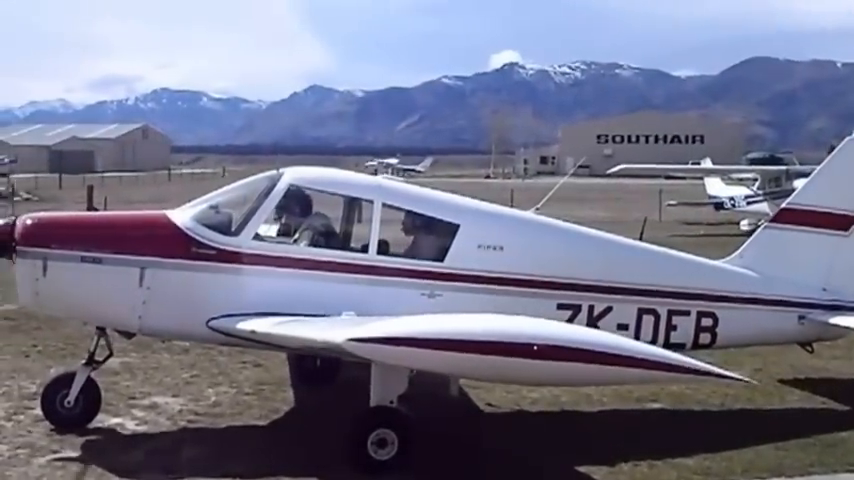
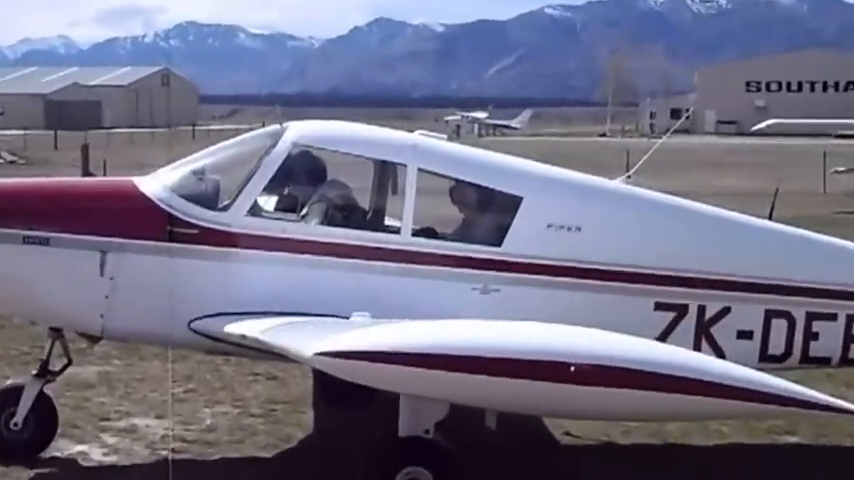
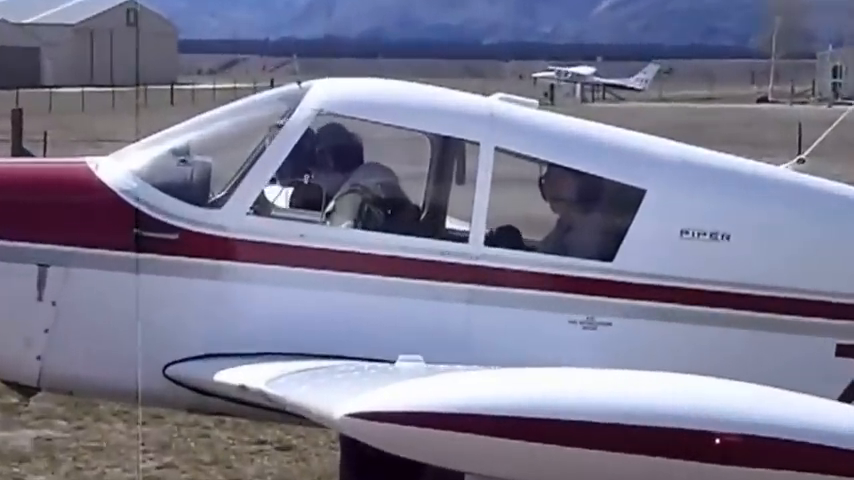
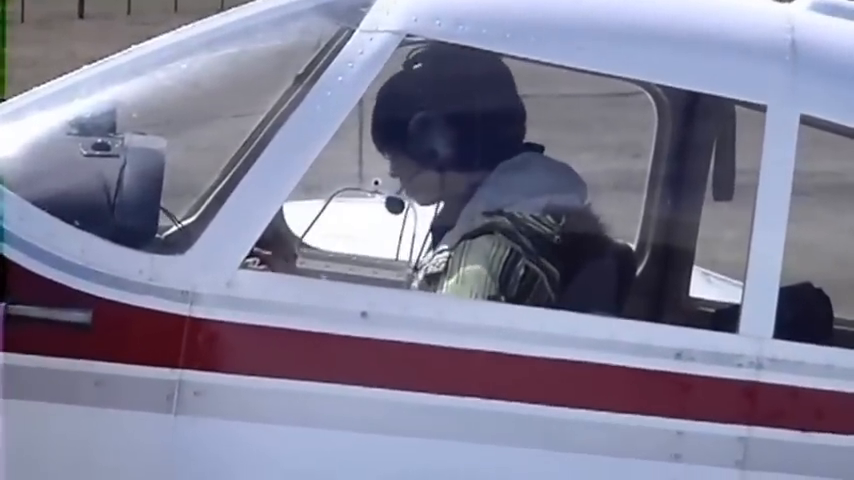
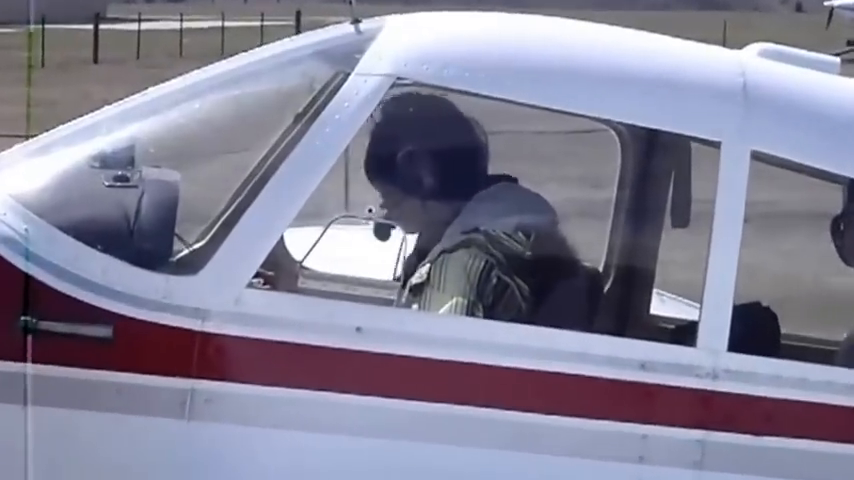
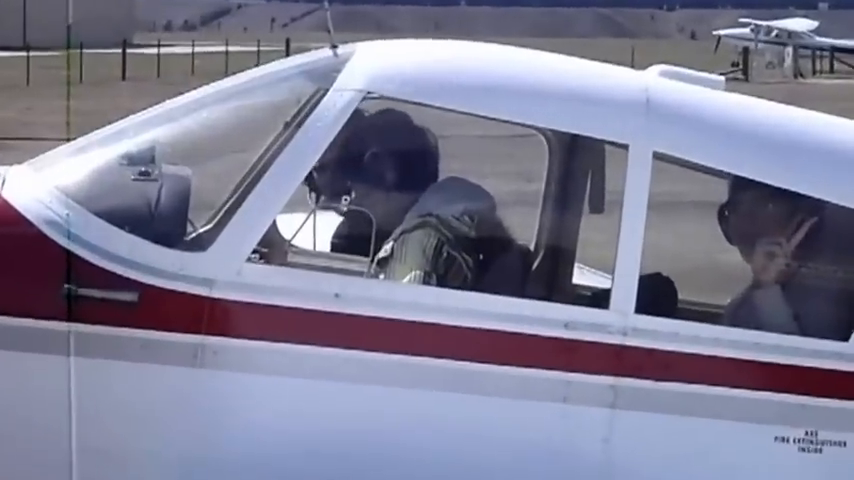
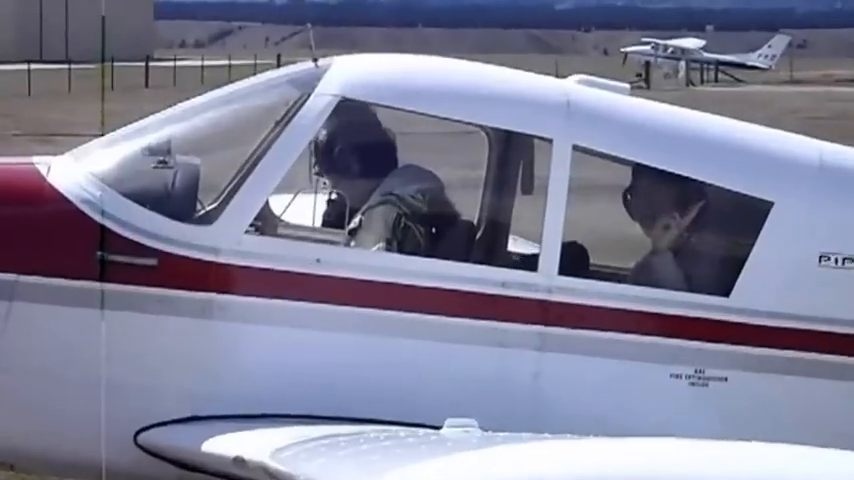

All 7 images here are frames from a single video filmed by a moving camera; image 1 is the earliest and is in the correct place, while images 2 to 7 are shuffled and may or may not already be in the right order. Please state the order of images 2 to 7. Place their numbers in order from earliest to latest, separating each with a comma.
2, 3, 7, 6, 5, 4
